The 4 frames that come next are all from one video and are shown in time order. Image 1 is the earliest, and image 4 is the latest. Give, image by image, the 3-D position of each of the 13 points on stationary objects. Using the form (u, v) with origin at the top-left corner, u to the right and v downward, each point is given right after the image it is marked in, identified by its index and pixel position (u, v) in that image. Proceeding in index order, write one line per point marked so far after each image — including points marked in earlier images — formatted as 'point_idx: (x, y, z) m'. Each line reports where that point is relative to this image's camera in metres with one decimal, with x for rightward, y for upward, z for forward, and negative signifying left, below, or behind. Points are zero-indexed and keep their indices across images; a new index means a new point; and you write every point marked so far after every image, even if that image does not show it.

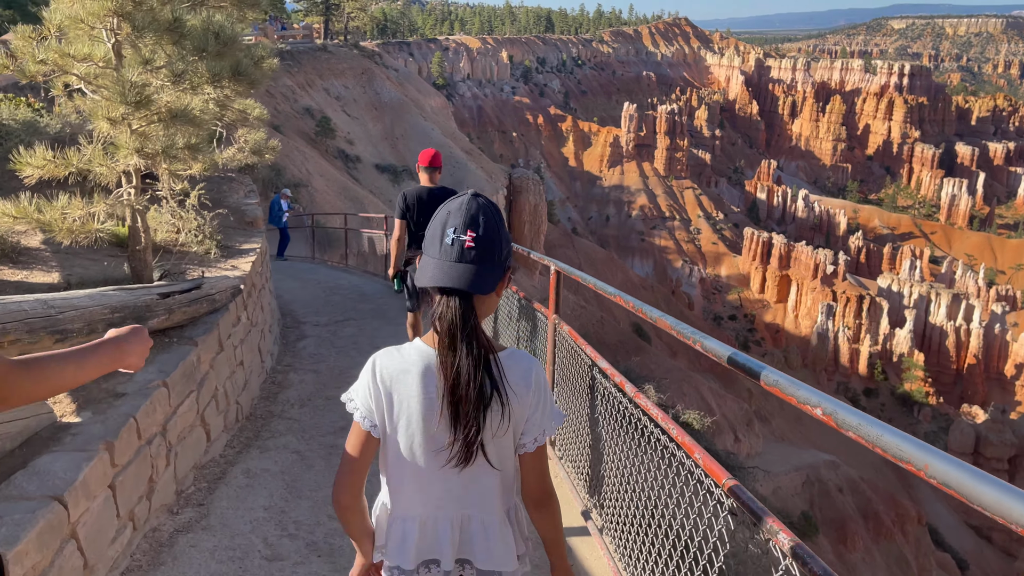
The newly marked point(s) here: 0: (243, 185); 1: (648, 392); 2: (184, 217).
0: (-3.5, +1.3, +10.8) m
1: (+1.5, -1.1, +9.4) m
2: (-3.1, +0.7, +7.8) m
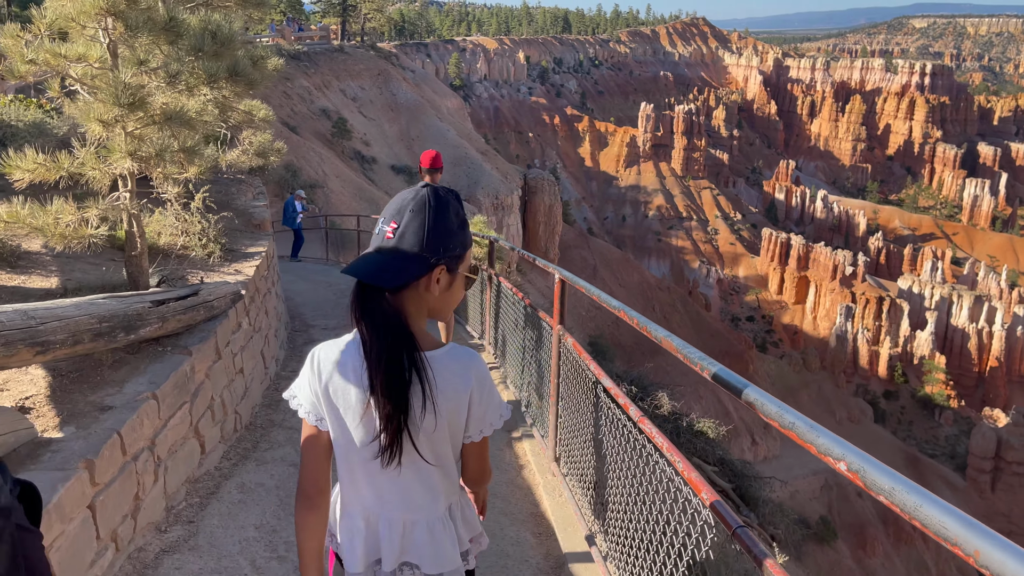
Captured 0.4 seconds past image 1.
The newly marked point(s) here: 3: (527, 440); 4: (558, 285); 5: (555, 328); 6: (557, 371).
0: (-3.4, +1.3, +10.7) m
1: (+1.6, -1.2, +9.2) m
2: (-3.0, +0.6, +7.6) m
3: (+0.1, -1.0, +5.3) m
4: (+0.2, 0.0, +4.3) m
5: (+0.2, -0.2, +4.4) m
6: (+0.2, -0.4, +4.4) m
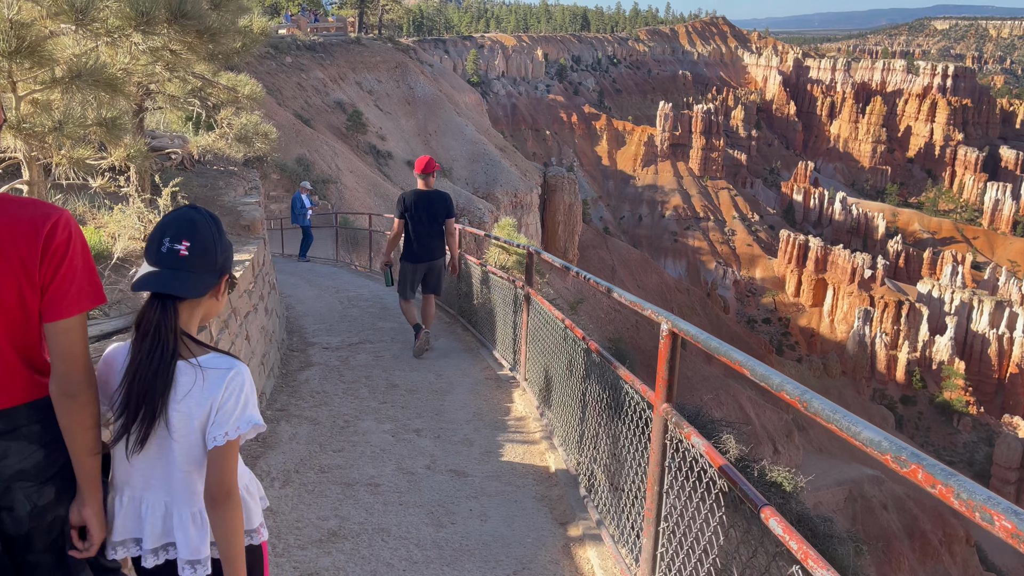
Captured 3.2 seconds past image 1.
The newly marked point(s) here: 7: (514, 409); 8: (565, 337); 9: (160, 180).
0: (-3.0, +1.2, +9.2) m
1: (+1.9, -1.4, +7.6) m
2: (-2.6, +0.5, +6.1) m
3: (+0.4, -1.1, +3.7) m
4: (+0.5, -0.2, +2.7) m
5: (+0.5, -0.4, +2.8) m
6: (+0.5, -0.6, +2.9) m
7: (0.0, -0.9, +6.0) m
8: (+0.3, -0.3, +5.0) m
9: (-3.3, +1.0, +7.8) m
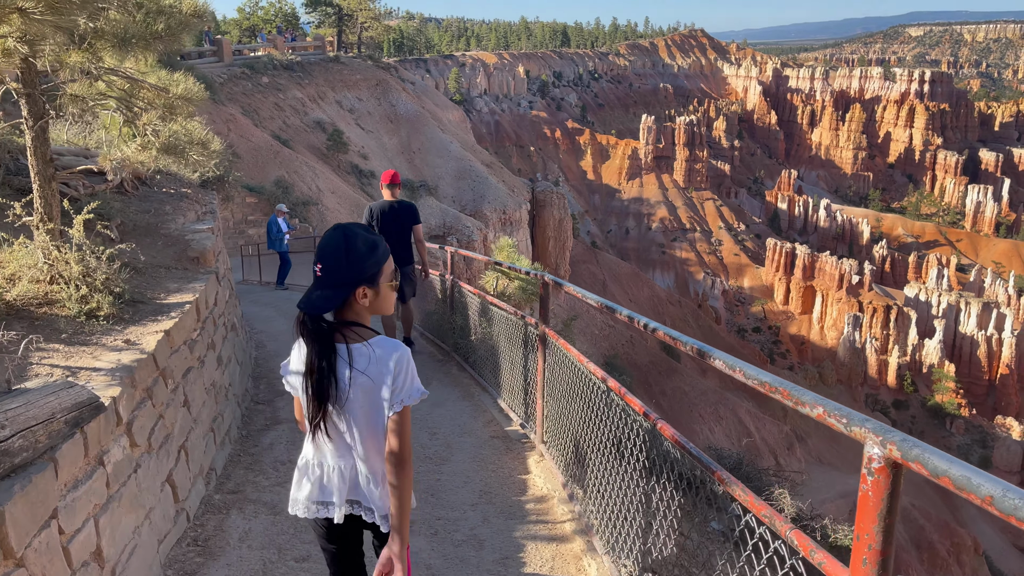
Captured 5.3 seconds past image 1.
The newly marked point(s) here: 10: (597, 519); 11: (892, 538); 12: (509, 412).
0: (-3.0, +0.8, +7.8) m
1: (+2.0, -1.6, +6.3) m
2: (-2.6, +0.2, +4.8) m
3: (+0.5, -1.3, +2.4) m
4: (+0.6, -0.3, +1.4) m
5: (+0.6, -0.6, +1.5) m
6: (+0.6, -0.8, +1.5) m
7: (+0.1, -1.1, +4.7) m
8: (+0.4, -0.5, +3.6) m
9: (-3.3, +0.6, +6.5) m
10: (+0.4, -1.1, +3.9) m
11: (+0.6, -0.4, +1.5) m
12: (0.0, -0.9, +6.0) m
